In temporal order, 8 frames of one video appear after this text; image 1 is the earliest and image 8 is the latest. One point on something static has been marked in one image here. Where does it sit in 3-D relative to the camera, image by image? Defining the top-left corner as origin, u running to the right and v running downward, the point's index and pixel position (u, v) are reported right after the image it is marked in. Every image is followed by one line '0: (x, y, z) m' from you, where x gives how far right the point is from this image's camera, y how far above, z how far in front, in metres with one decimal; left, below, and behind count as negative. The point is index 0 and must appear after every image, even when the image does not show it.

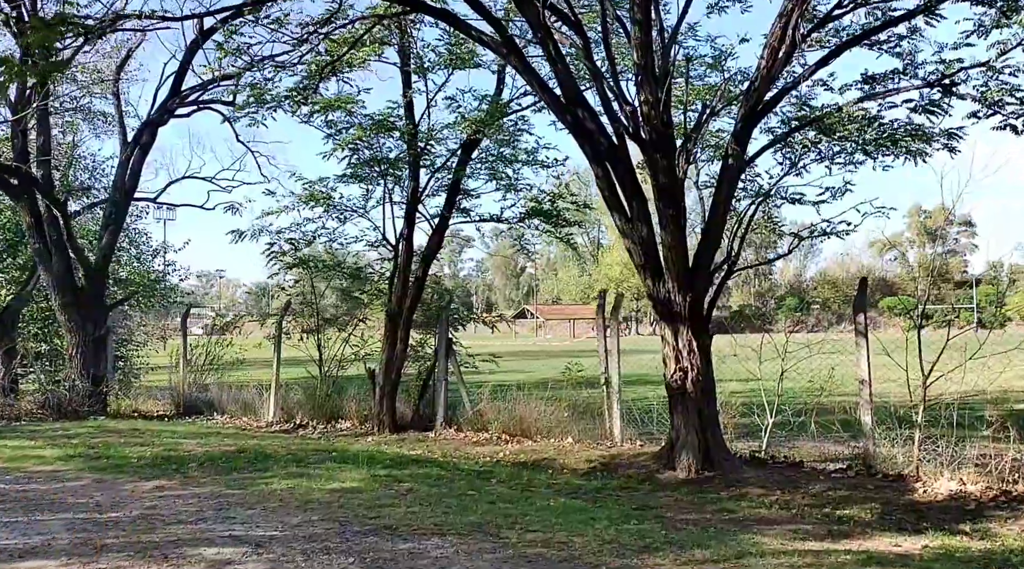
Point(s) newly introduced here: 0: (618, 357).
0: (+1.2, -0.8, +11.2) m
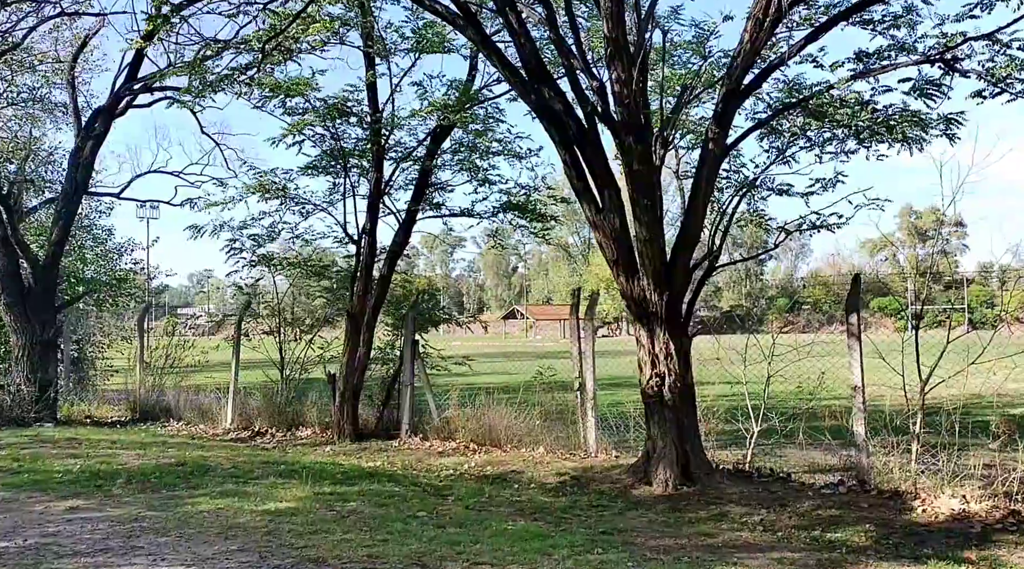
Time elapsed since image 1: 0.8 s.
0: (+0.8, -0.8, +10.4) m
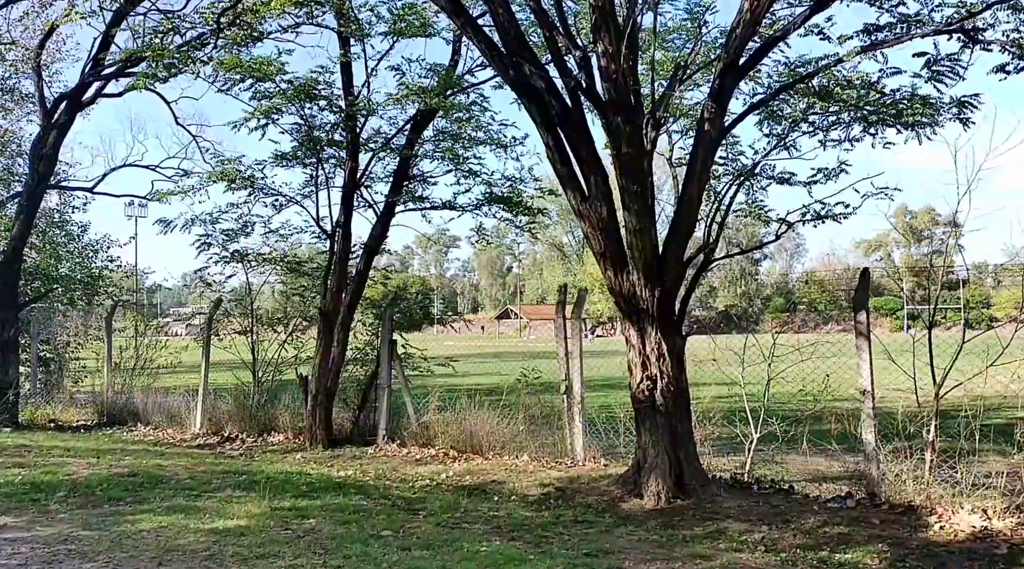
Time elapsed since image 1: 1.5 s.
0: (+0.7, -0.8, +9.7) m
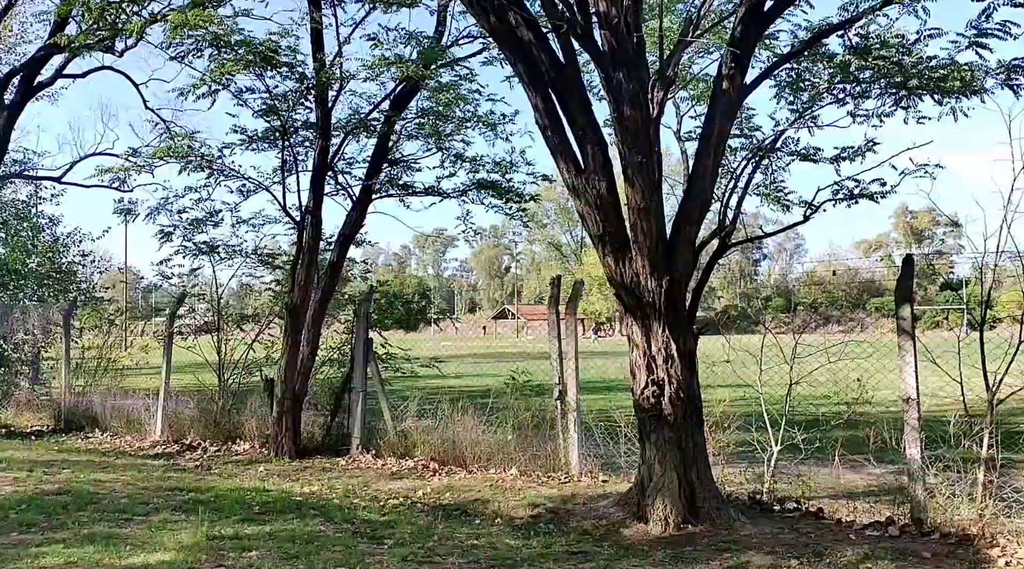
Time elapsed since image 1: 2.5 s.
0: (+0.5, -0.7, +8.6) m
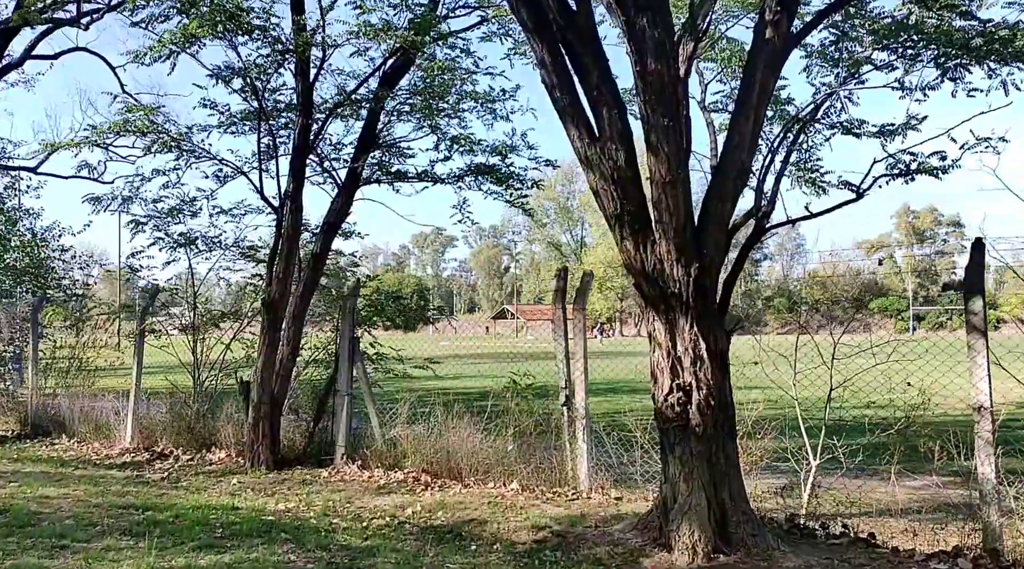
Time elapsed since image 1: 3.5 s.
0: (+0.5, -0.6, +7.6) m
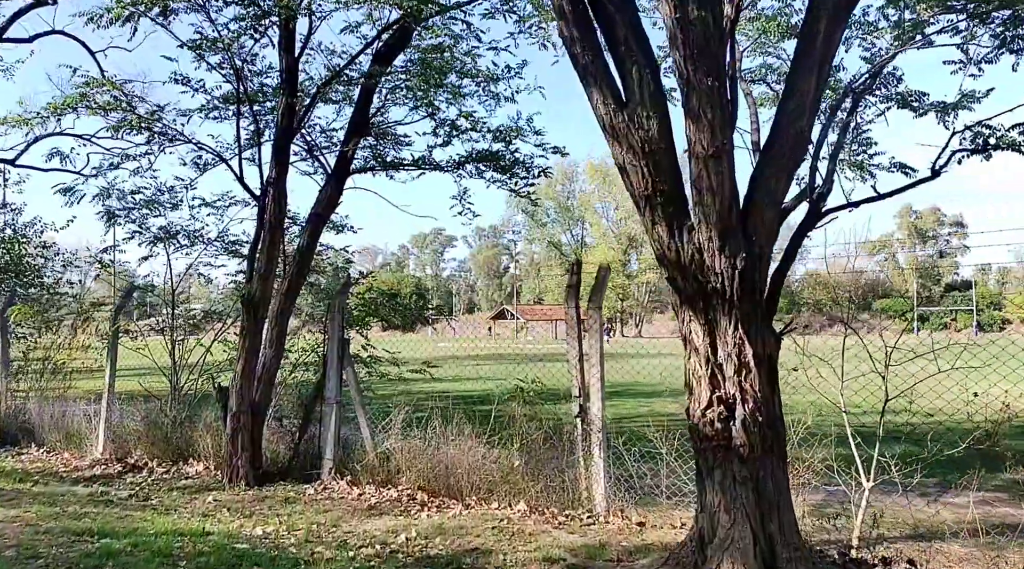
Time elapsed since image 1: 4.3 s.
0: (+0.6, -0.6, +6.7) m
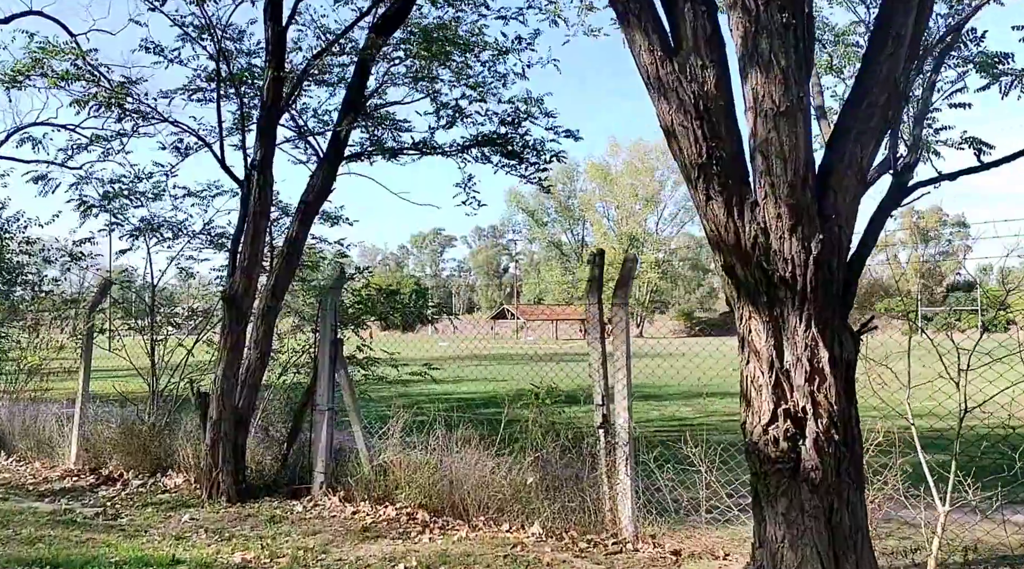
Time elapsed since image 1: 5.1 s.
0: (+0.7, -0.6, +5.9) m
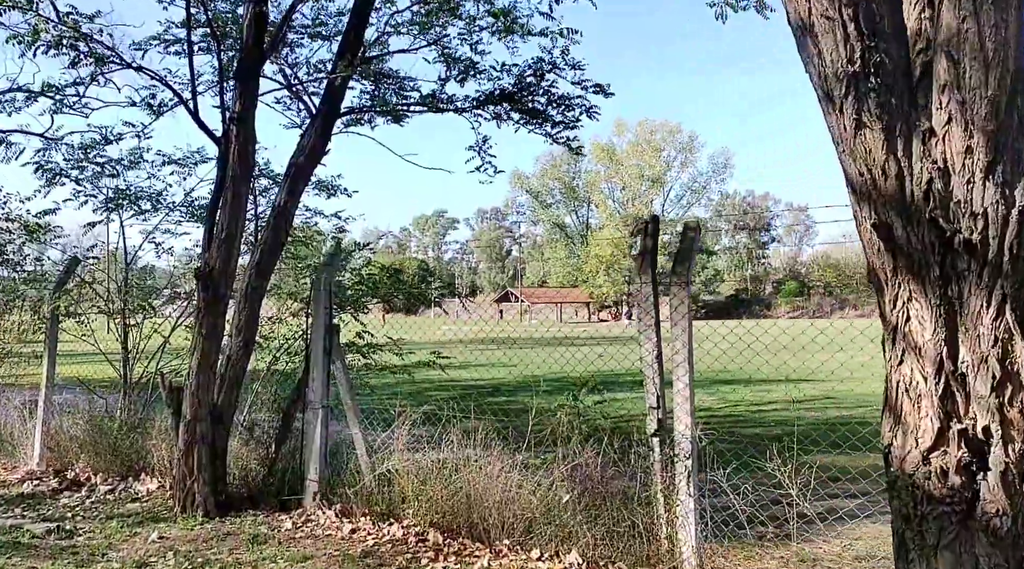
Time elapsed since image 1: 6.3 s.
0: (+0.8, -0.4, +4.8) m
